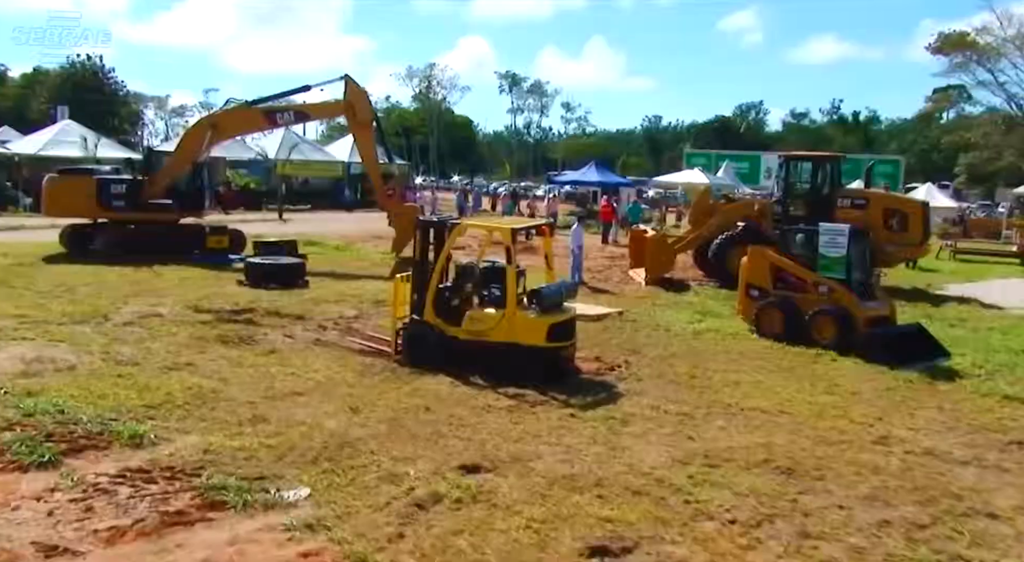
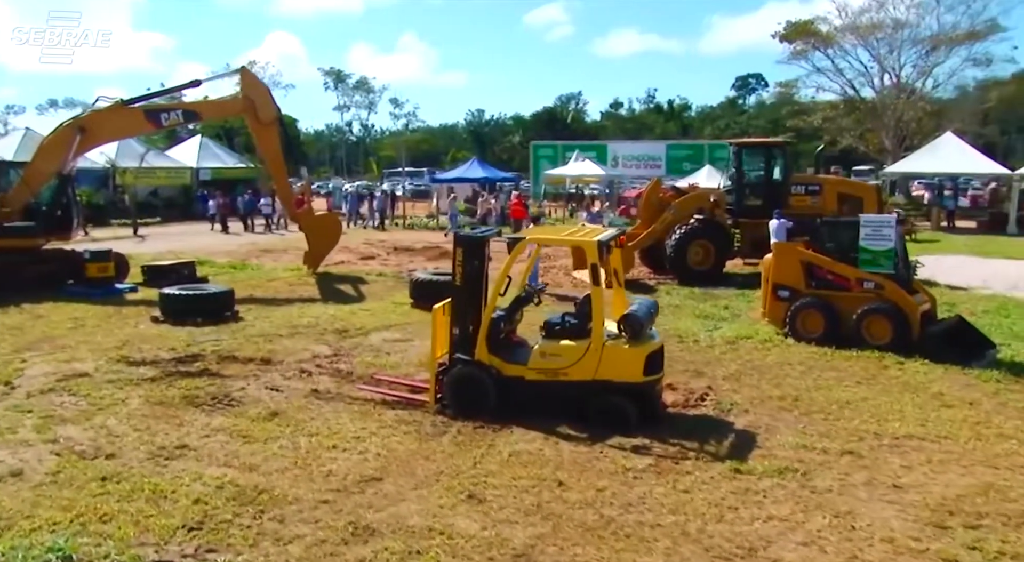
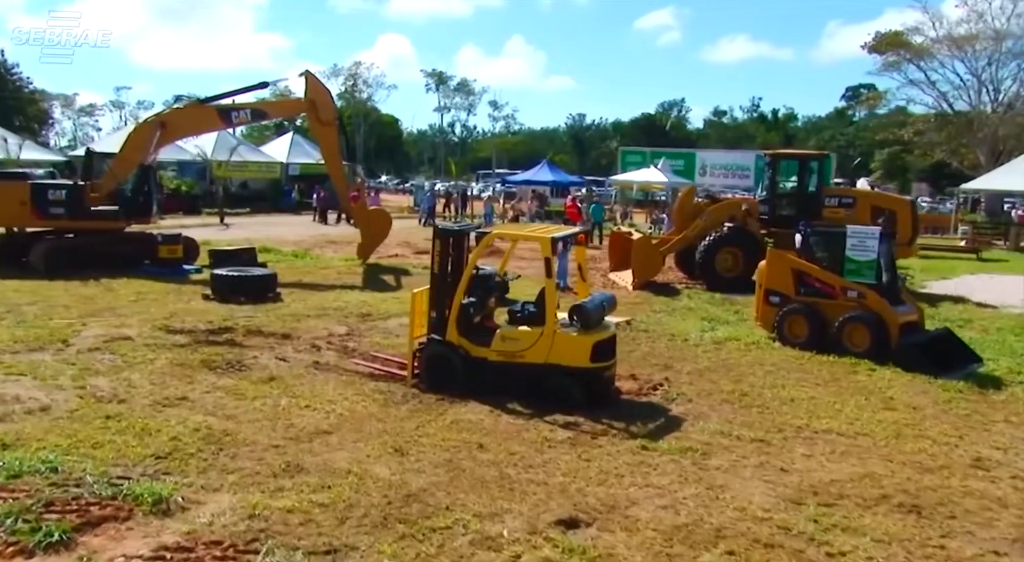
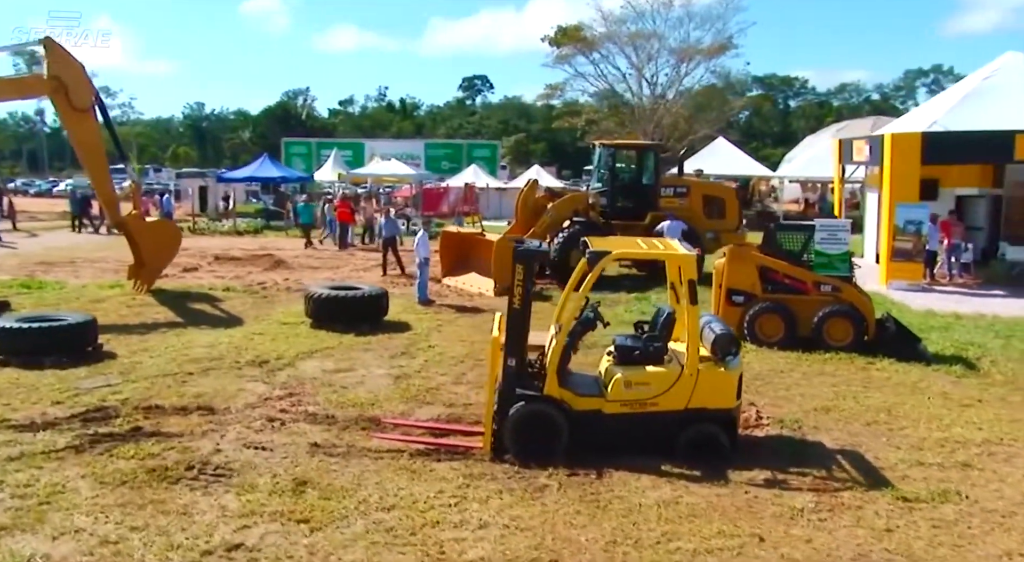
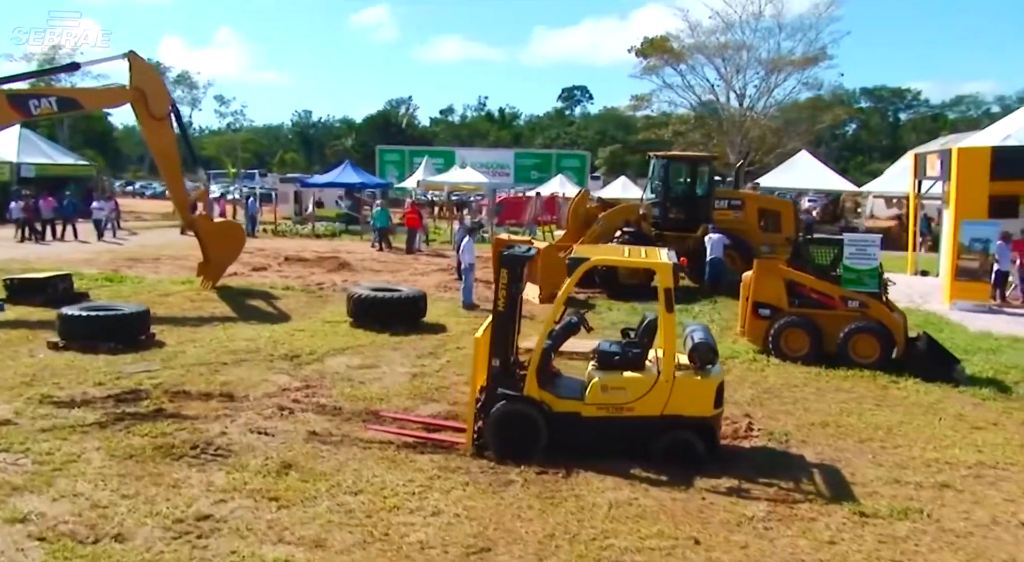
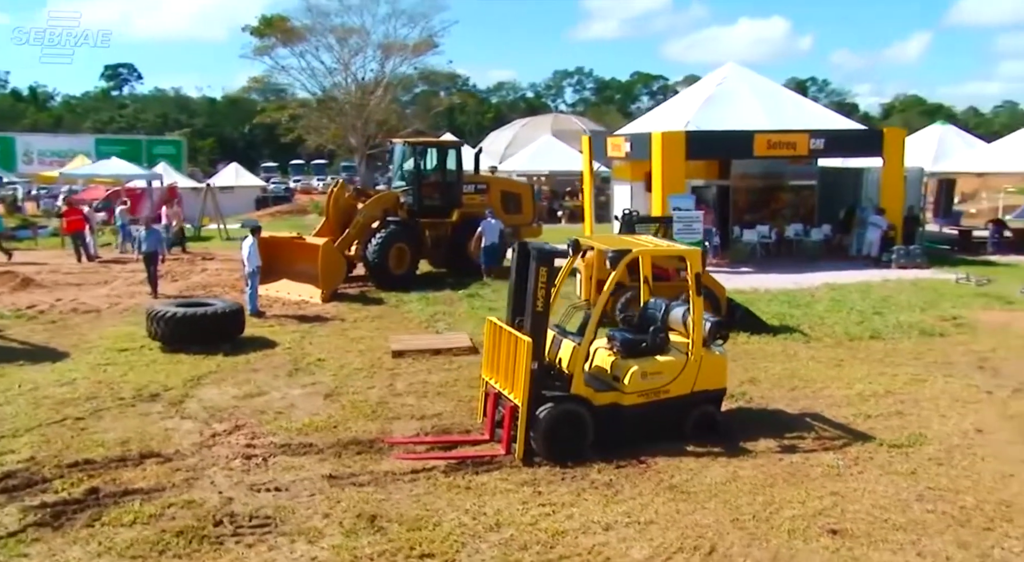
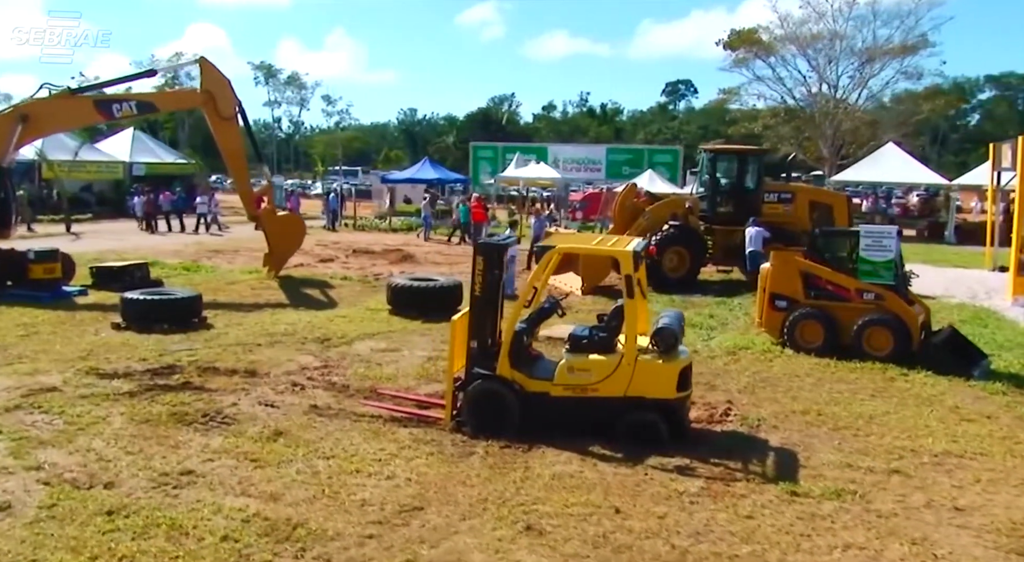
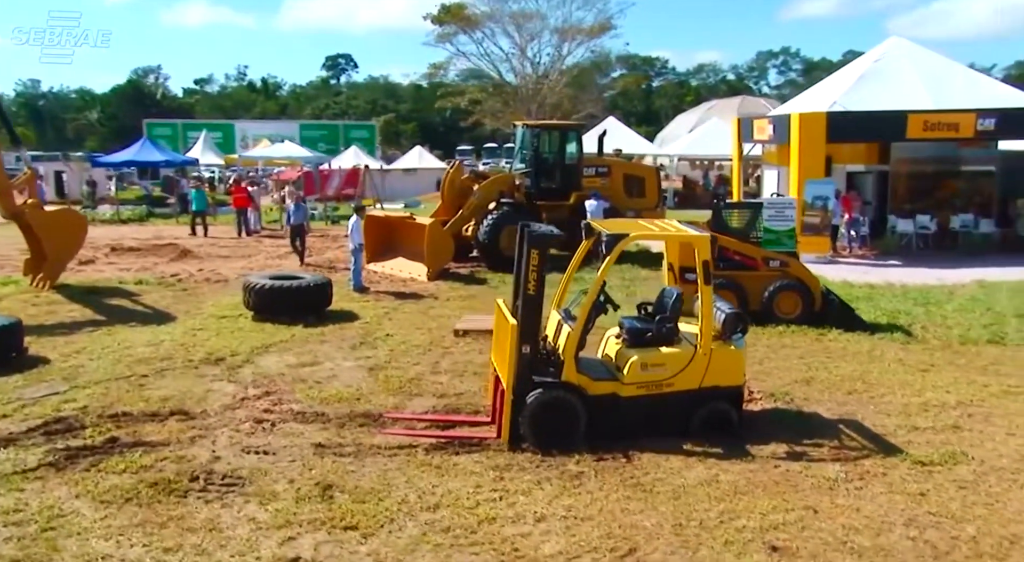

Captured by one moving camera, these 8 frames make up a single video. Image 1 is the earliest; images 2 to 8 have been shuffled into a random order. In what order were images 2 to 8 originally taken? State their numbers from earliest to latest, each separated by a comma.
3, 2, 7, 5, 4, 8, 6
